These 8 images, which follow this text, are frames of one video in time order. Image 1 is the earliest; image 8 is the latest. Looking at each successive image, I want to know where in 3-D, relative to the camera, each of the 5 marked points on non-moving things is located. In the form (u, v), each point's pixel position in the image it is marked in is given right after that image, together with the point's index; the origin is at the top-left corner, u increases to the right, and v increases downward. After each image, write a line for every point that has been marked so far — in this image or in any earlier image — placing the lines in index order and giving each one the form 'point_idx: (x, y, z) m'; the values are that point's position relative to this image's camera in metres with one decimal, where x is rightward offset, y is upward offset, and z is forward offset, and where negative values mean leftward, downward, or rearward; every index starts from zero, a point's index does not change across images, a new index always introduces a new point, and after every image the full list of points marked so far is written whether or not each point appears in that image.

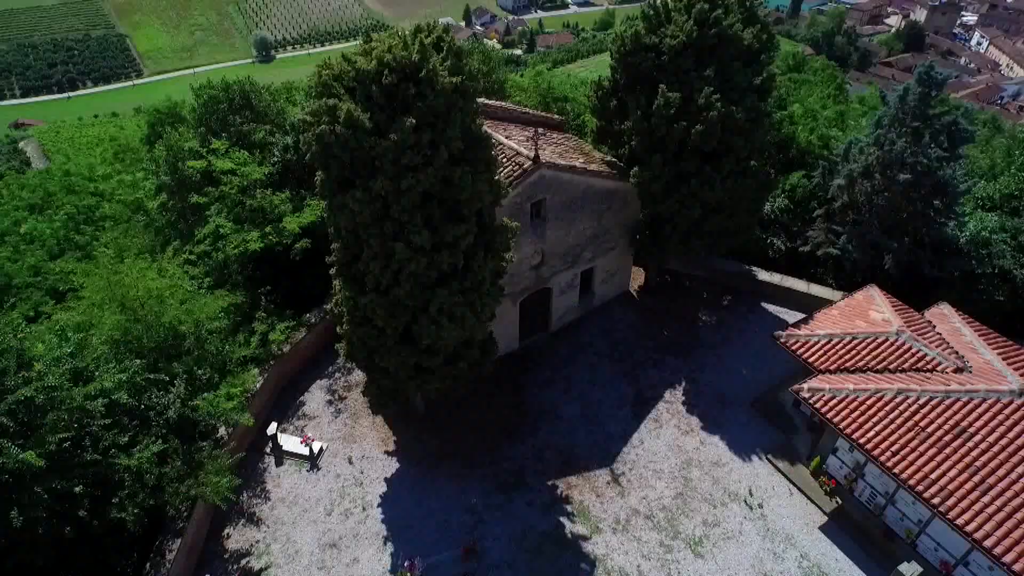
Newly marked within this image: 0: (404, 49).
0: (-2.1, +4.5, +12.4) m
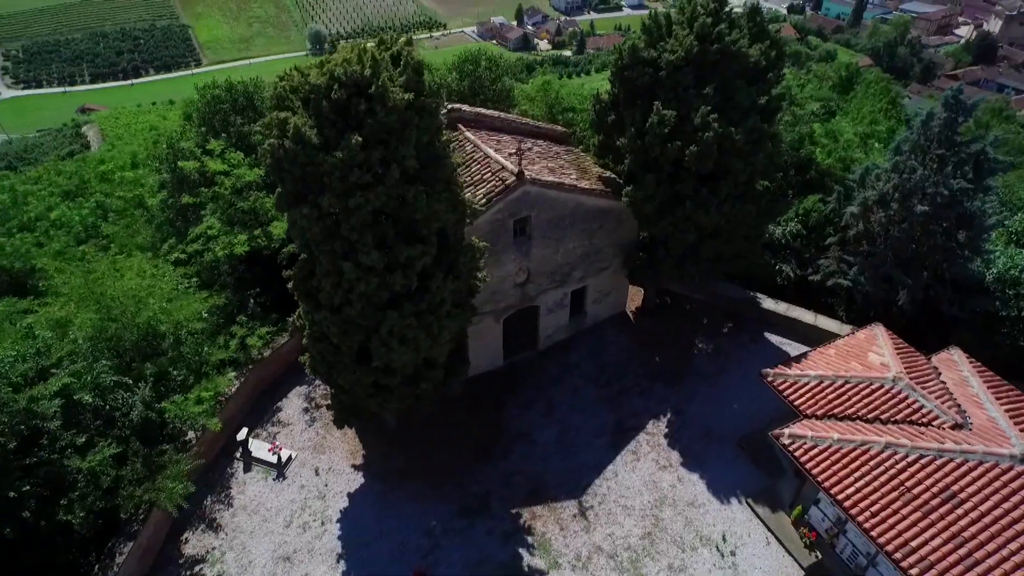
0: (-2.8, +4.1, +12.0) m
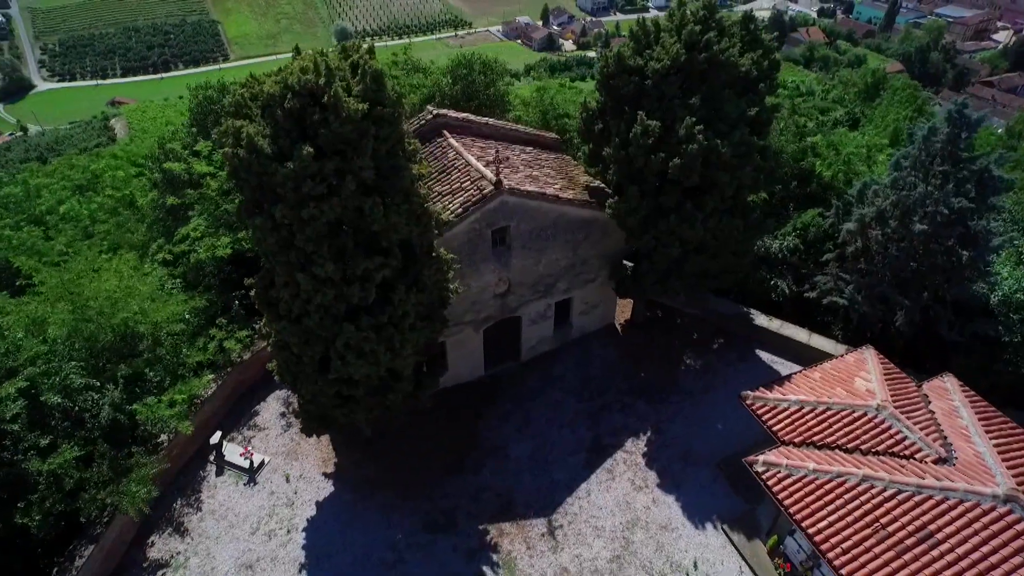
0: (-3.6, +3.8, +11.8) m
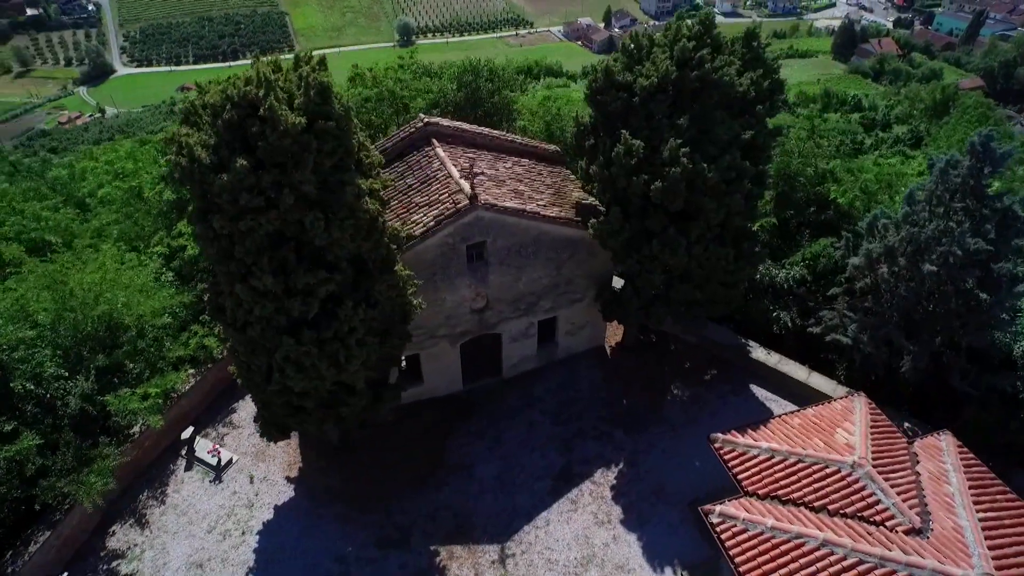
0: (-4.5, +3.6, +11.6) m
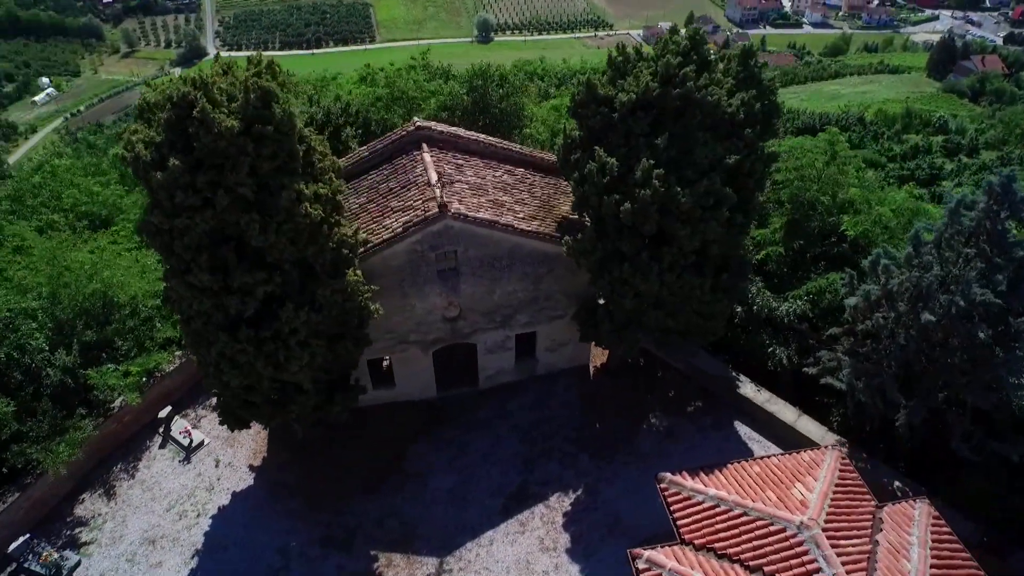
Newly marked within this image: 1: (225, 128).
0: (-5.6, +3.7, +11.8) m
1: (-5.0, +2.8, +11.5) m
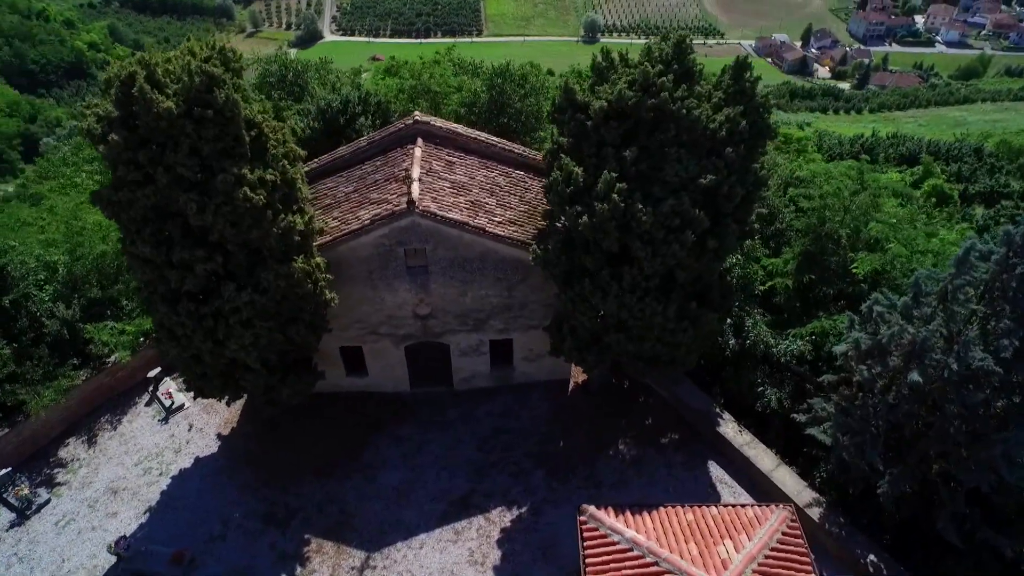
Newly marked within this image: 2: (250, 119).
0: (-6.7, +4.2, +12.2) m
1: (-6.3, +3.2, +11.9) m
2: (-5.3, +3.4, +13.3) m
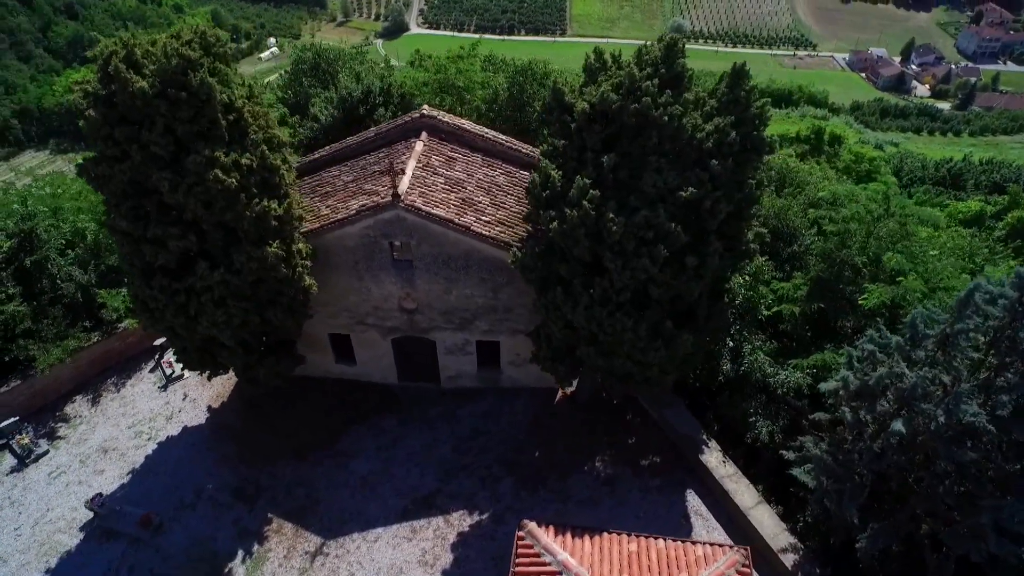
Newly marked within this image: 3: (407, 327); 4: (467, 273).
0: (-7.3, +4.7, +12.7) m
1: (-7.0, +3.7, +12.2) m
2: (-5.8, +3.8, +13.5) m
3: (-2.9, -1.1, +18.1) m
4: (-1.2, +0.4, +16.8) m
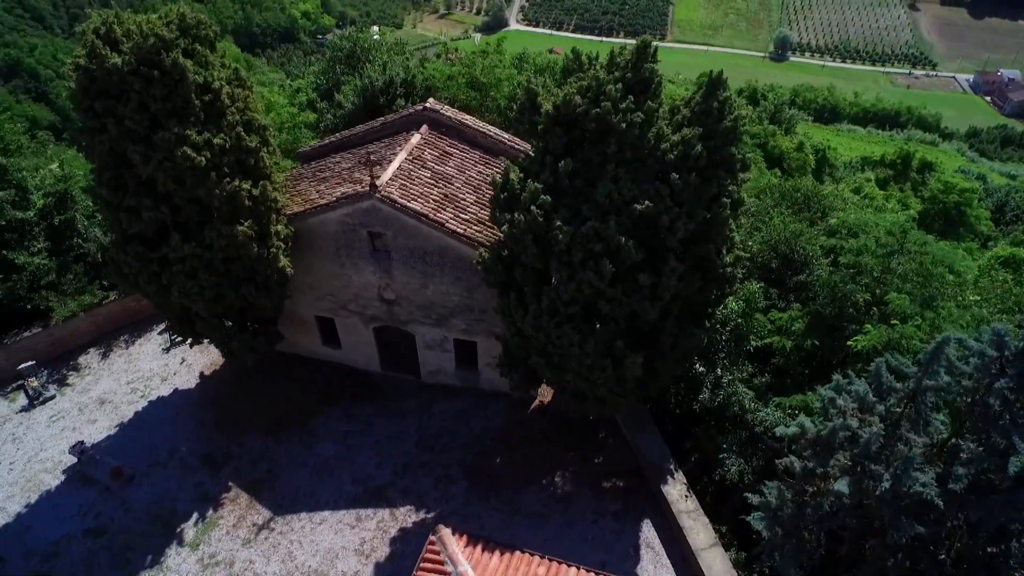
0: (-7.9, +5.4, +13.3) m
1: (-7.8, +4.4, +12.8) m
2: (-6.5, +4.4, +13.9) m
3: (-3.5, -0.8, +18.2) m
4: (-1.8, +0.5, +16.6) m
